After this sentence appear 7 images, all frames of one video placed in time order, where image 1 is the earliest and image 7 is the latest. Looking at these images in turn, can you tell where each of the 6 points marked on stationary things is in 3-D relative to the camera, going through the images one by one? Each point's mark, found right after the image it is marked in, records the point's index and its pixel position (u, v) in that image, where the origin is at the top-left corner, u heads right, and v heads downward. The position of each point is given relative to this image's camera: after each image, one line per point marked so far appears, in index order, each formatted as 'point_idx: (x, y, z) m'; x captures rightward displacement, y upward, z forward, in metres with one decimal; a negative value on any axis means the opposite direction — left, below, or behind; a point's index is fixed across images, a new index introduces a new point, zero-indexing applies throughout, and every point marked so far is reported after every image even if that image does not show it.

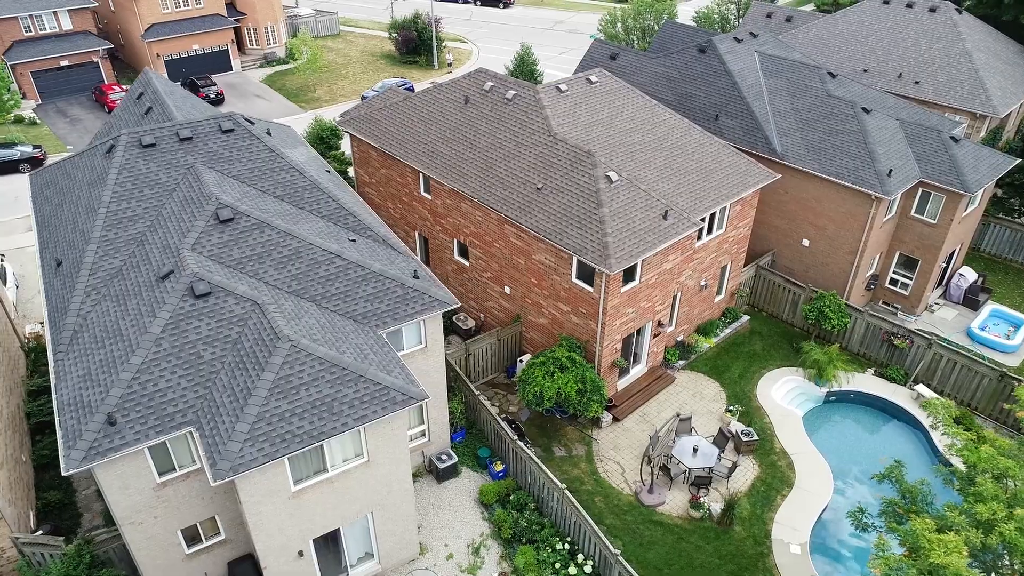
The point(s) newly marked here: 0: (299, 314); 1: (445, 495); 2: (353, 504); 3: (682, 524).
0: (-4.7, -0.6, +16.0) m
1: (-1.8, -5.8, +20.0) m
2: (-3.6, -4.8, +16.0) m
3: (+4.5, -6.3, +19.2) m
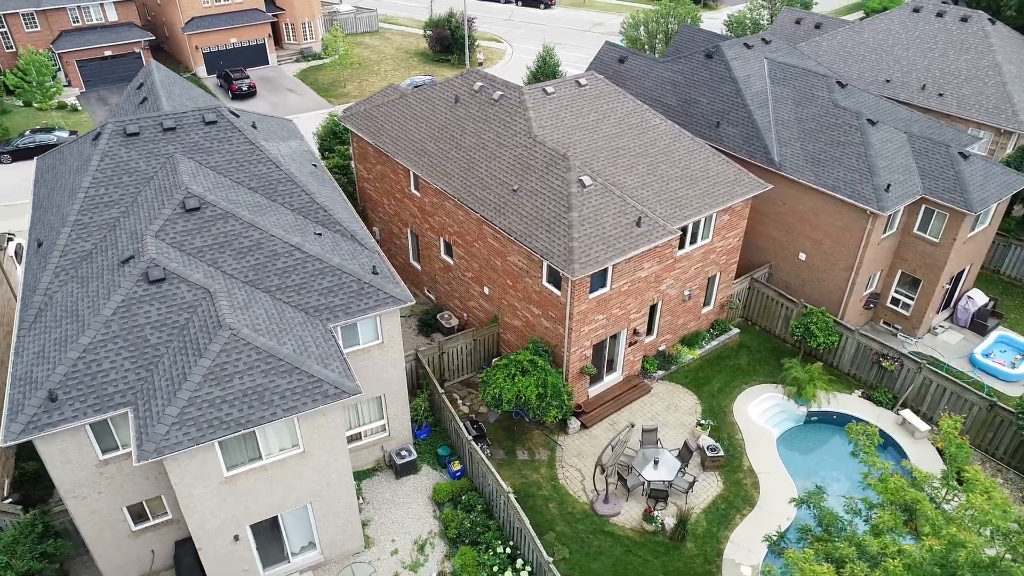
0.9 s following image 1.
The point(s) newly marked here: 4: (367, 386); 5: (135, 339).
0: (-6.0, -0.4, +16.4) m
1: (-3.1, -5.7, +20.1) m
2: (-5.1, -4.6, +16.2) m
3: (+3.2, -6.6, +18.9) m
4: (-3.9, -2.6, +19.3) m
5: (-8.2, -1.1, +15.5) m
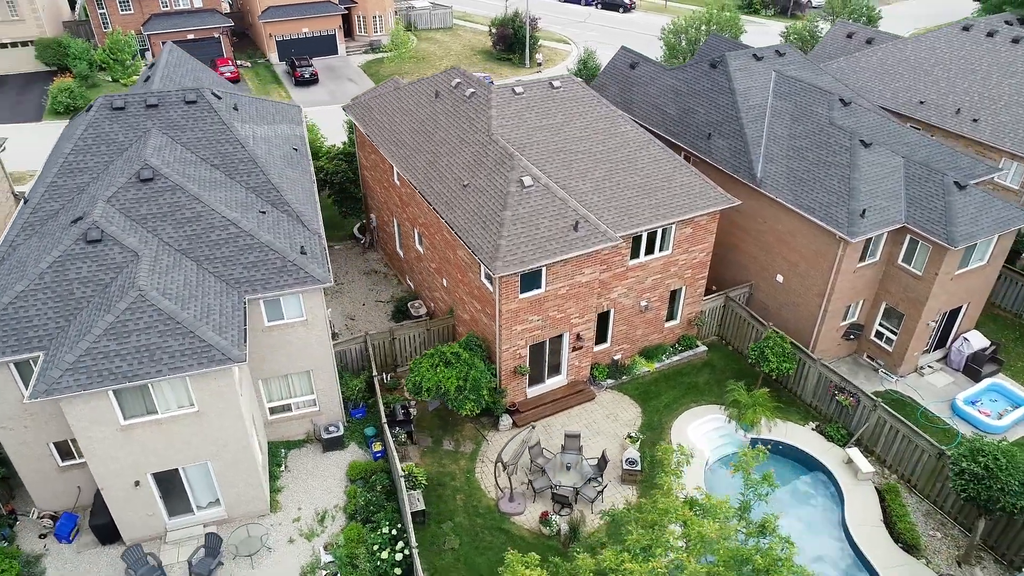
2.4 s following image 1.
0: (-8.5, +0.4, +17.7) m
1: (-5.5, -5.2, +21.0) m
2: (-8.0, -3.9, +17.4) m
3: (+0.4, -6.6, +19.0) m
4: (-6.2, -2.0, +20.3) m
5: (-10.8, -0.1, +17.1) m
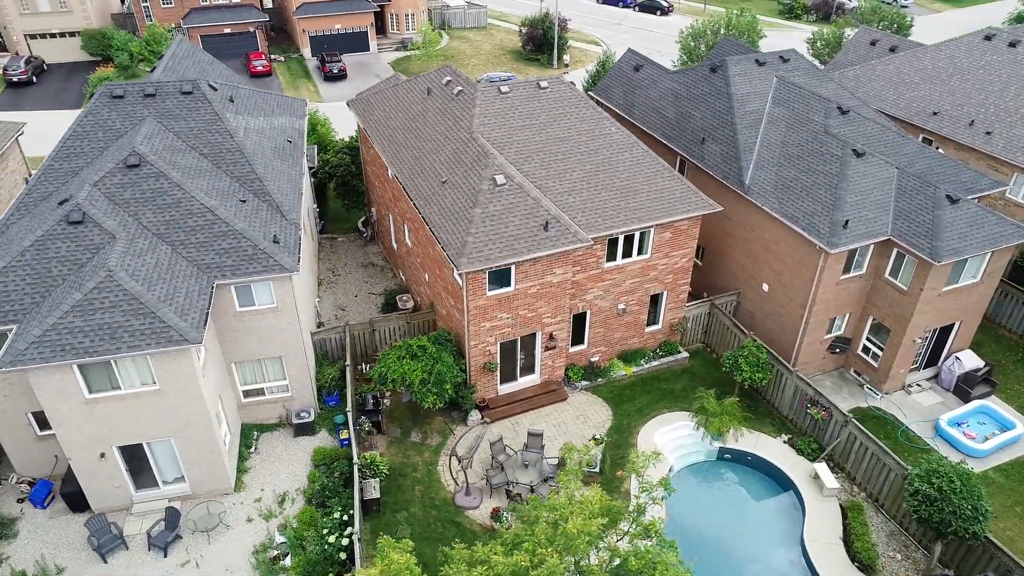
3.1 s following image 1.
0: (-9.5, +0.9, +18.4) m
1: (-6.6, -4.8, +21.5) m
2: (-9.2, -3.5, +18.2) m
3: (-0.9, -6.5, +19.1) m
4: (-7.2, -1.6, +20.9) m
5: (-11.9, +0.5, +18.0) m
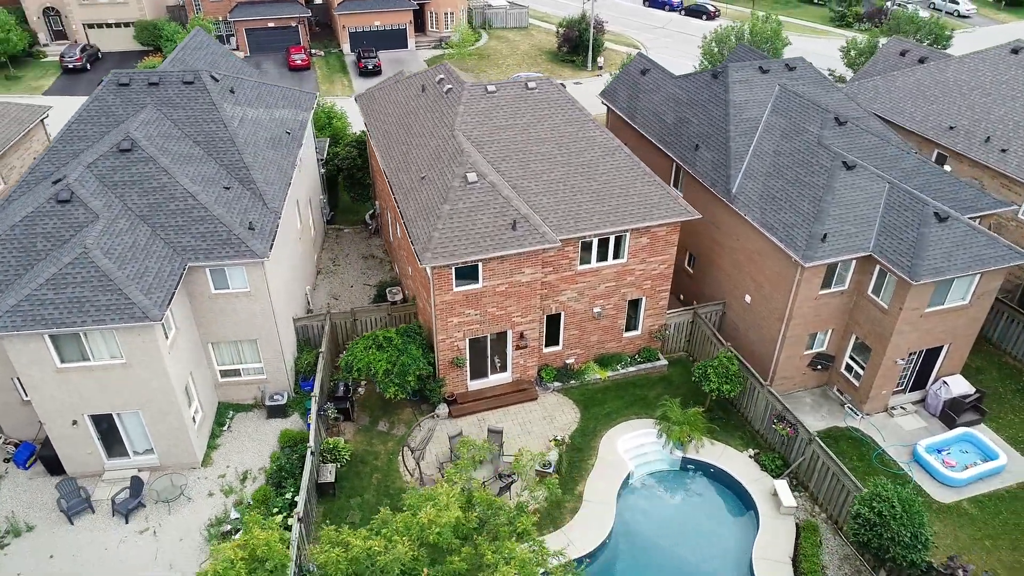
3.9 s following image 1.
0: (-10.6, +1.5, +19.4) m
1: (-7.8, -4.4, +22.3) m
2: (-10.6, -2.9, +19.1) m
3: (-2.4, -6.4, +19.5) m
4: (-8.2, -1.2, +21.6) m
5: (-13.0, +1.2, +19.2) m
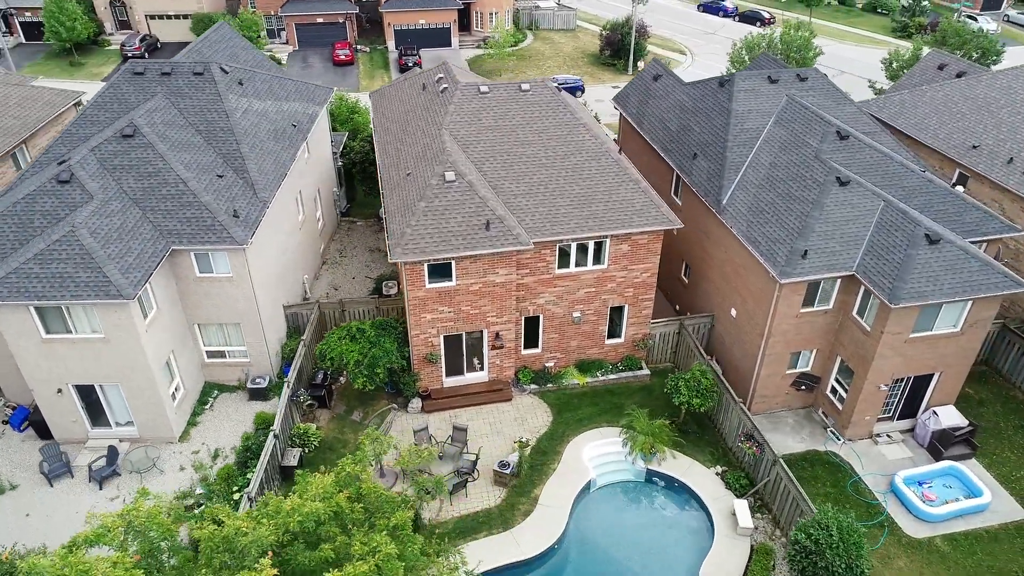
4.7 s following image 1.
0: (-11.4, +2.1, +20.4) m
1: (-8.7, -3.9, +23.1) m
2: (-11.7, -2.3, +20.1) m
3: (-3.7, -6.2, +19.8) m
4: (-9.0, -0.7, +22.5) m
5: (-13.9, +1.9, +20.4) m
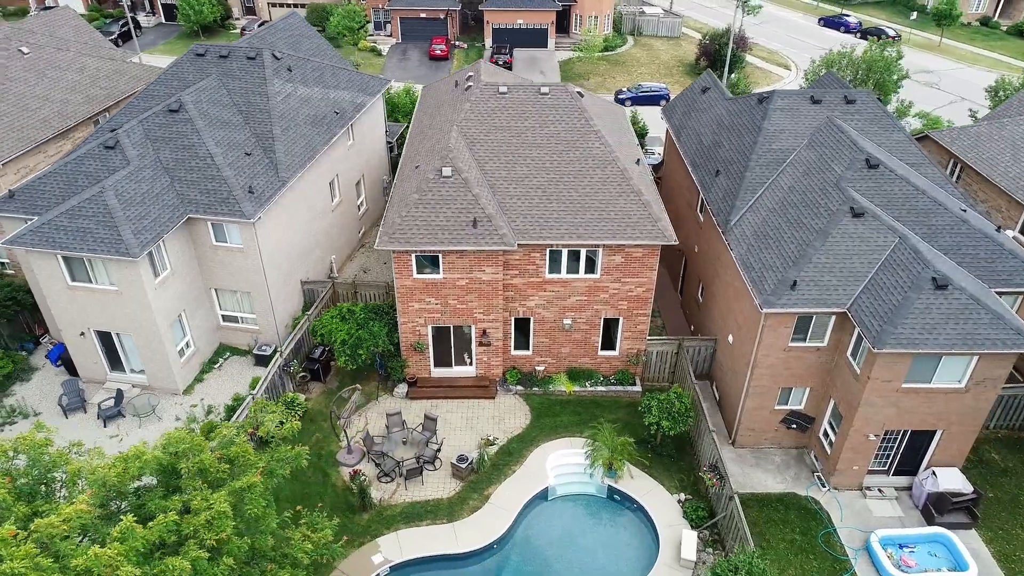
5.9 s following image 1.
0: (-11.7, +3.4, +22.5) m
1: (-9.2, -2.9, +24.7) m
2: (-12.4, -0.9, +22.2) m
3: (-5.1, -5.7, +20.7) m
4: (-9.3, +0.3, +24.1) m
5: (-14.1, +3.5, +22.8) m
